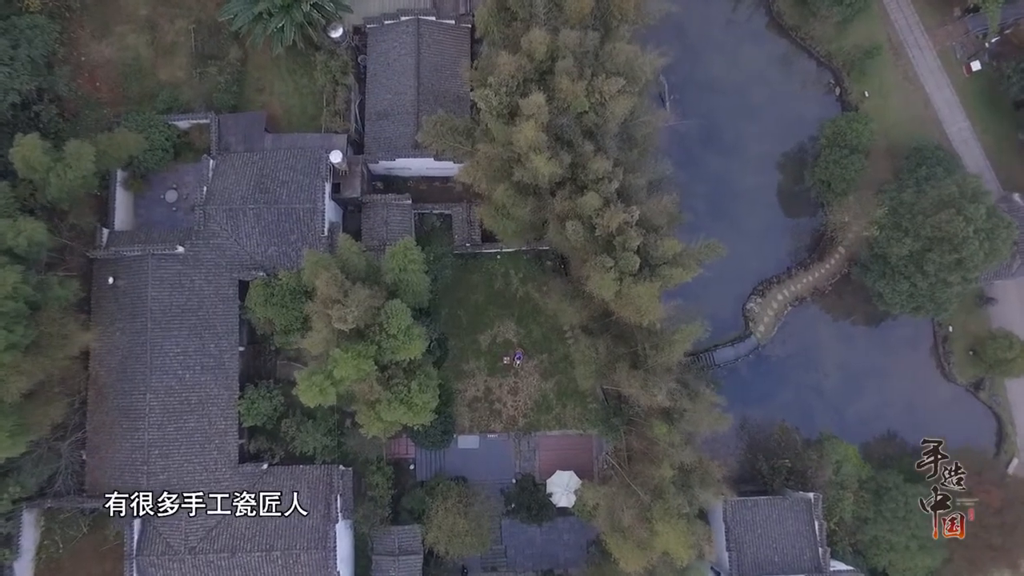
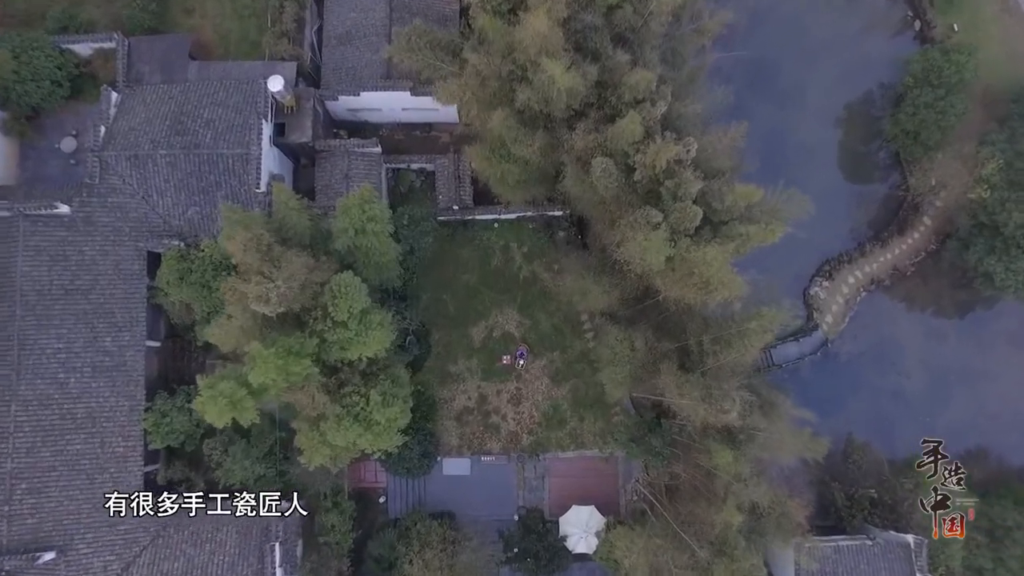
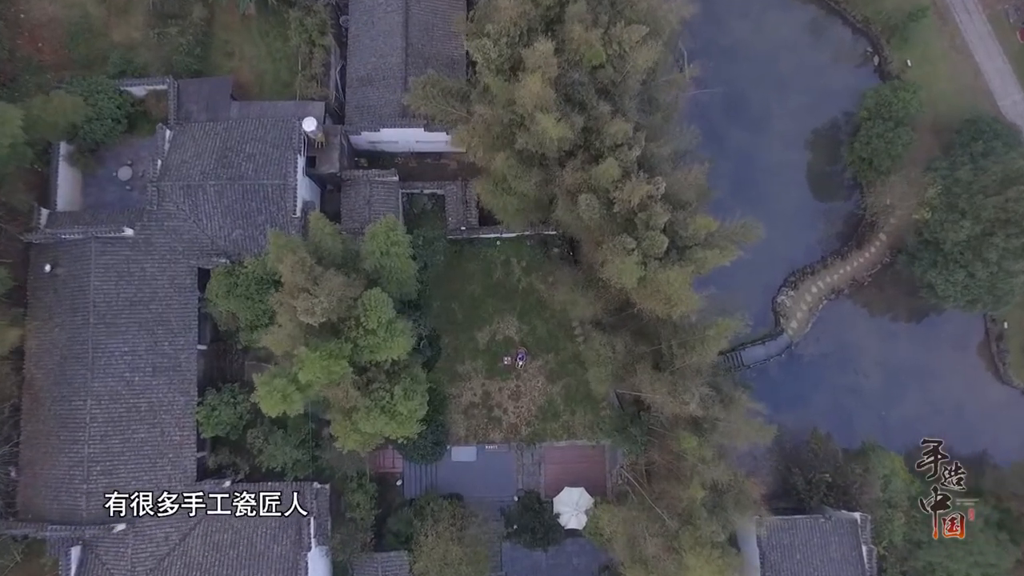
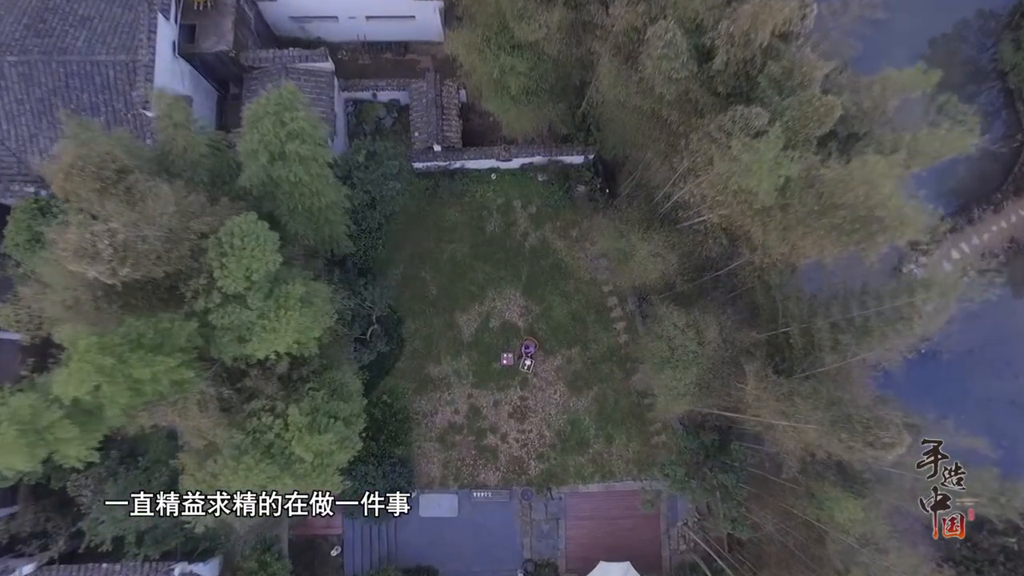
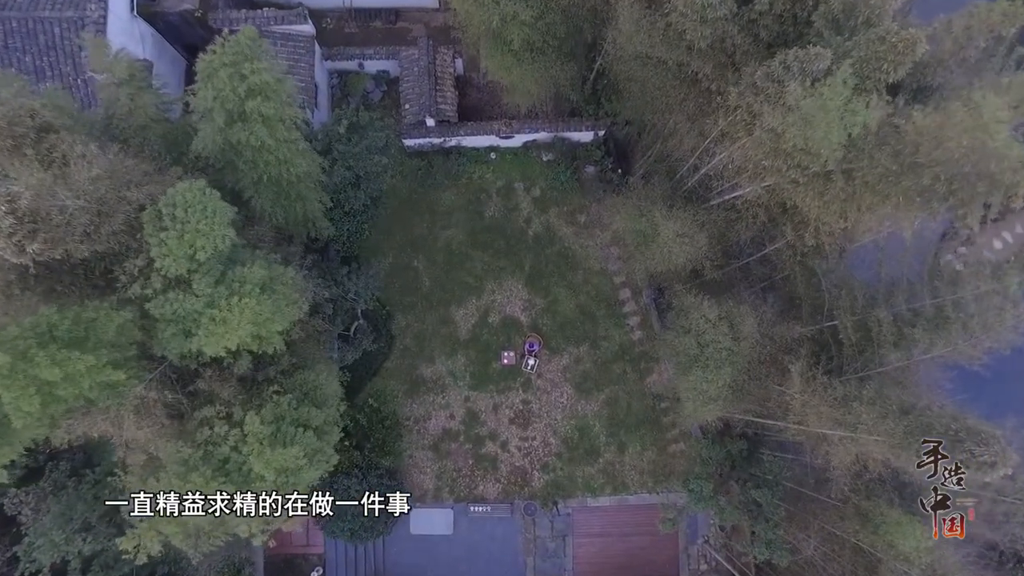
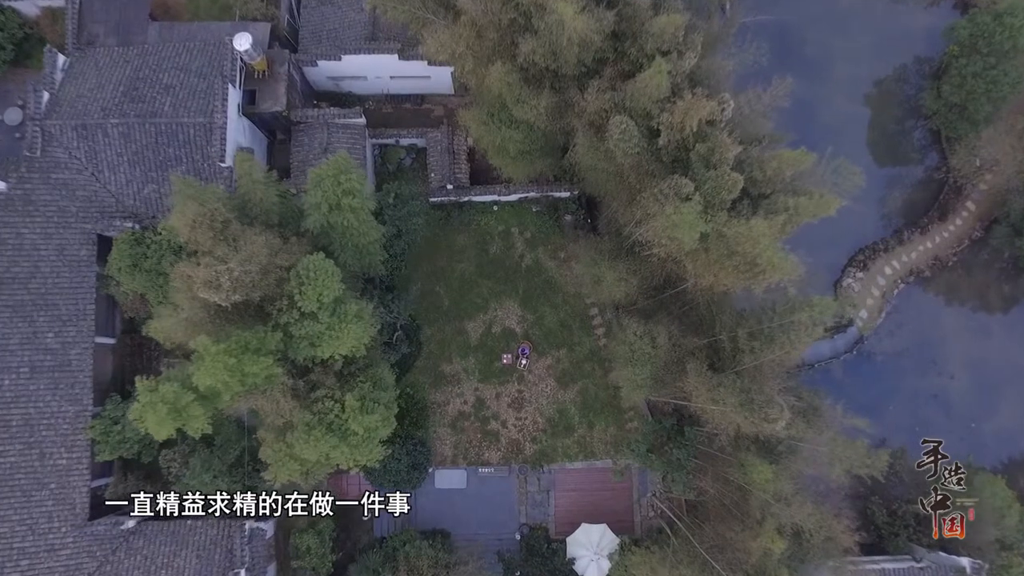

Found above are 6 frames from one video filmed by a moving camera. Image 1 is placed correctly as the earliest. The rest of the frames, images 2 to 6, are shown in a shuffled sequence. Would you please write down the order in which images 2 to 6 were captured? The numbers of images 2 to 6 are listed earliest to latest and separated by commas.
3, 2, 6, 4, 5
